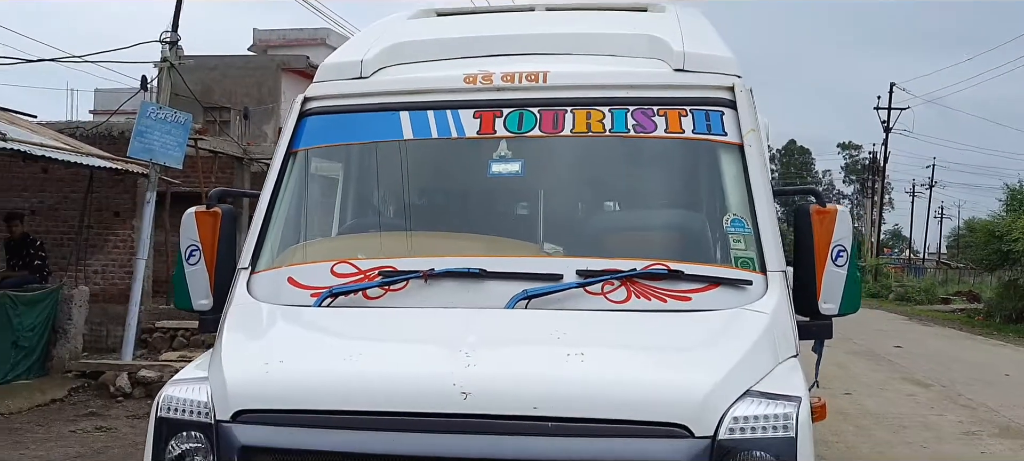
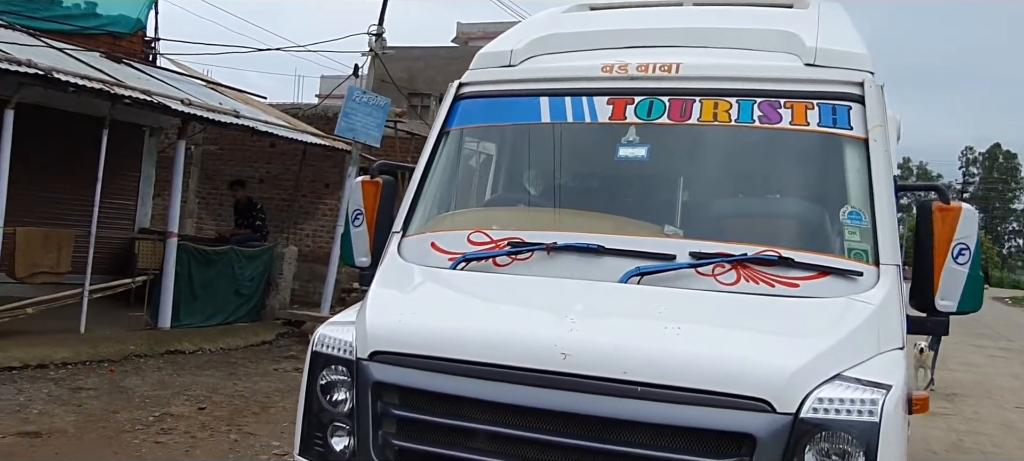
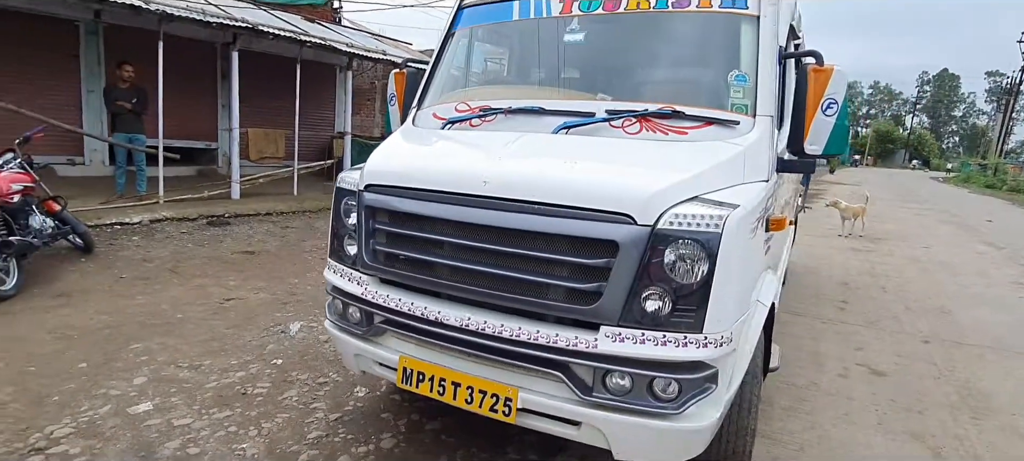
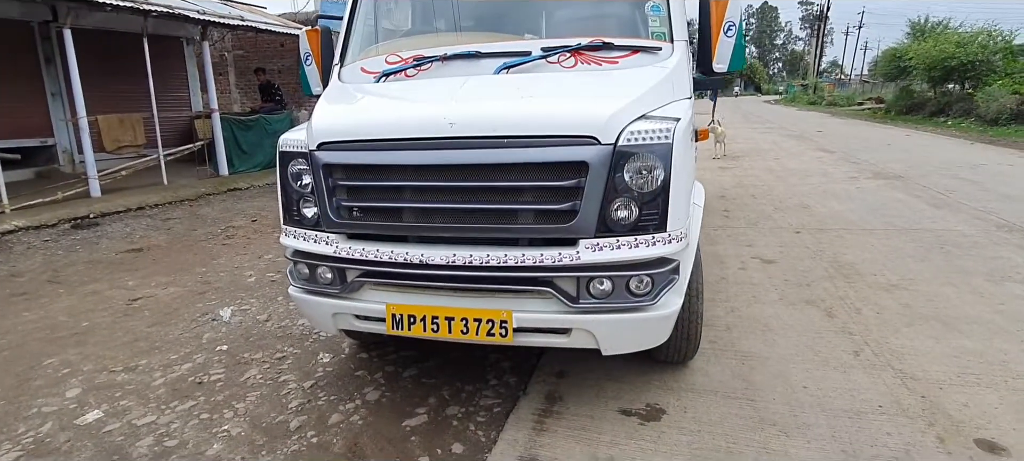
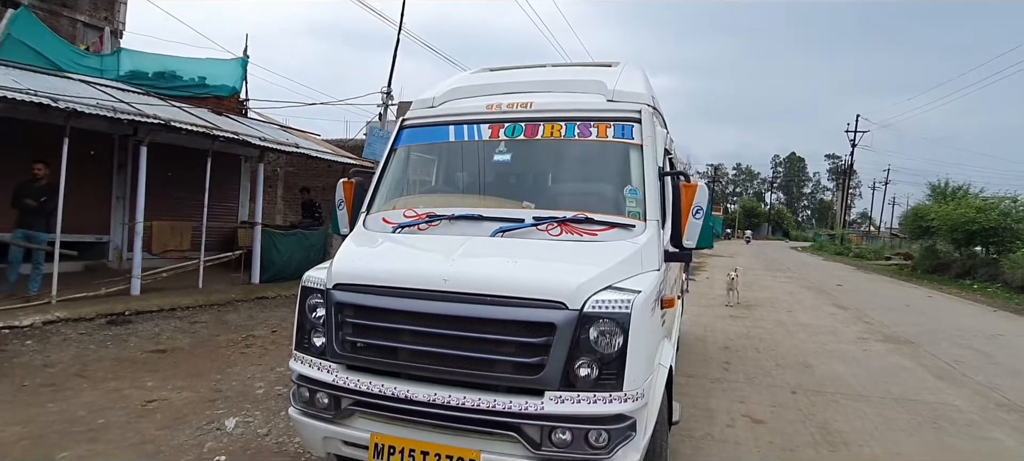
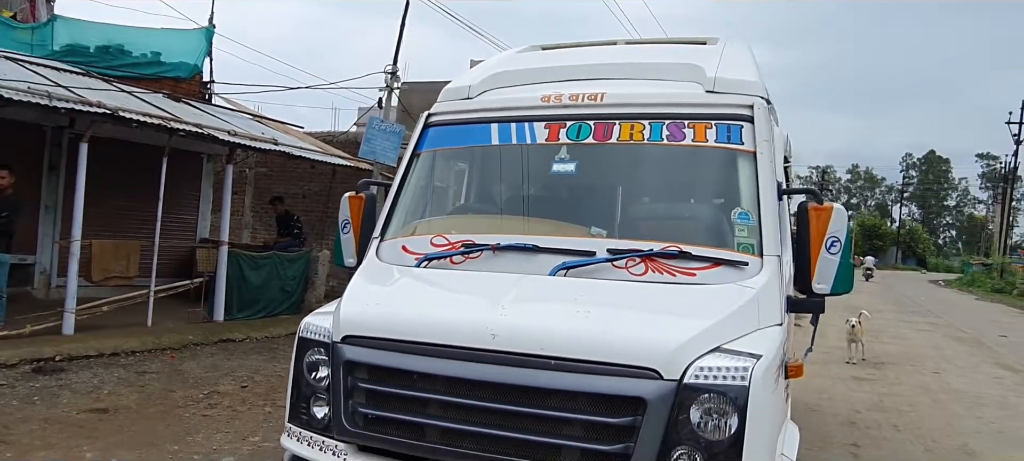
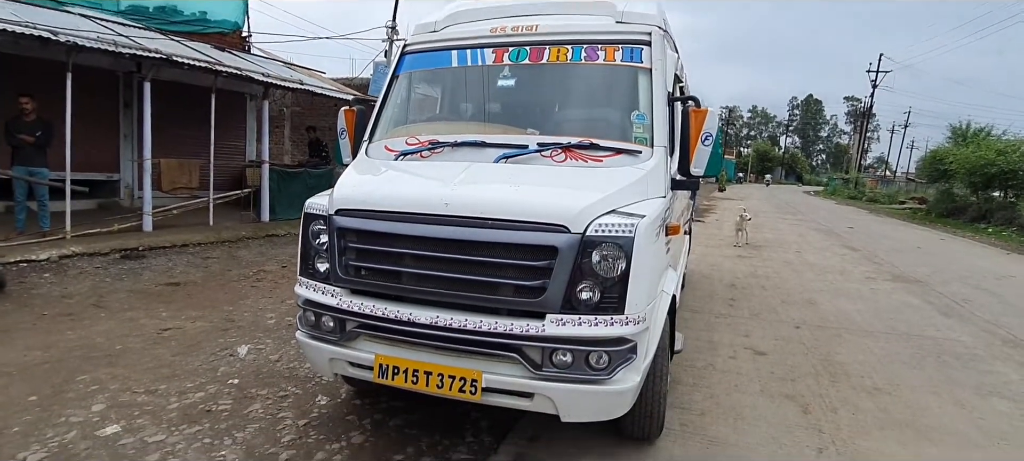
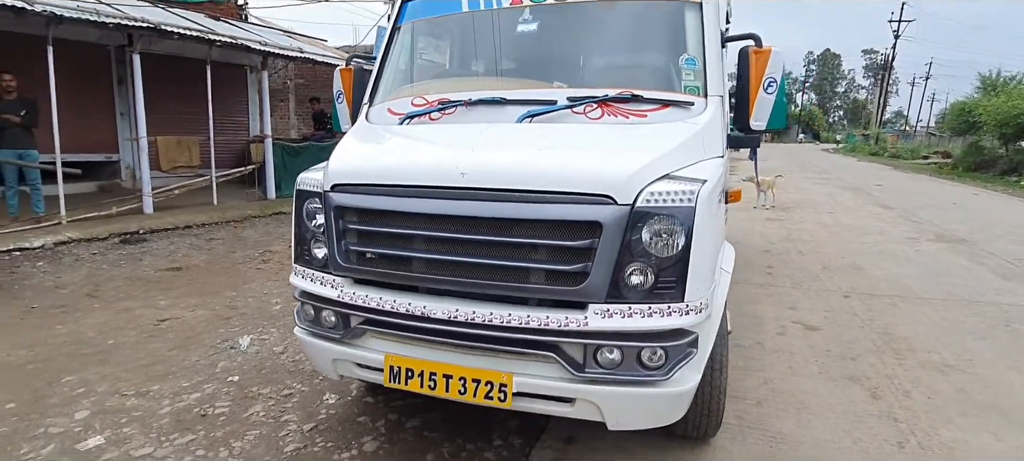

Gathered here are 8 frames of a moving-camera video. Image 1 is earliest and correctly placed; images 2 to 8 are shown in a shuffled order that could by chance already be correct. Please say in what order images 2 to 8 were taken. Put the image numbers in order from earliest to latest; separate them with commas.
2, 6, 5, 7, 4, 8, 3
